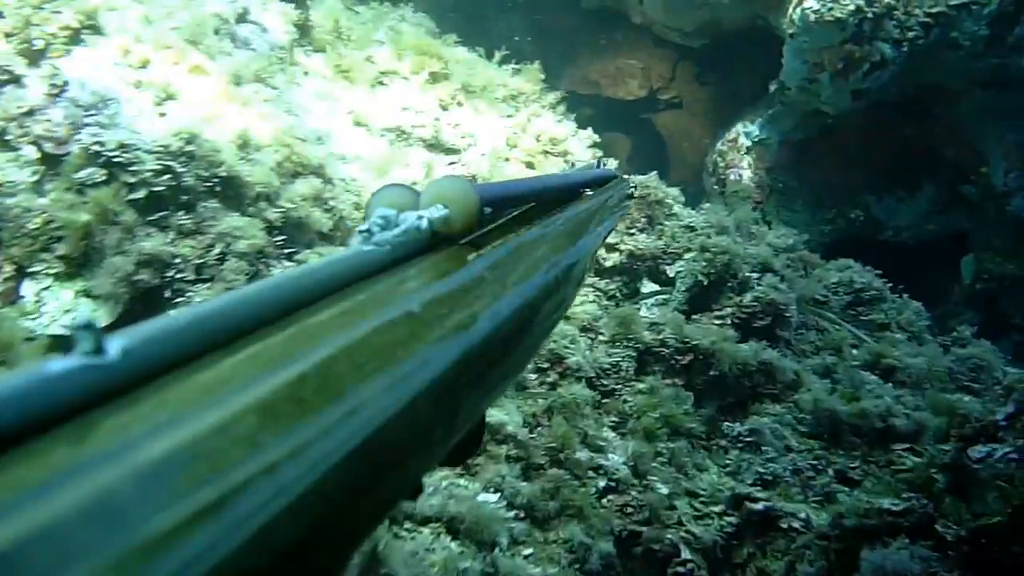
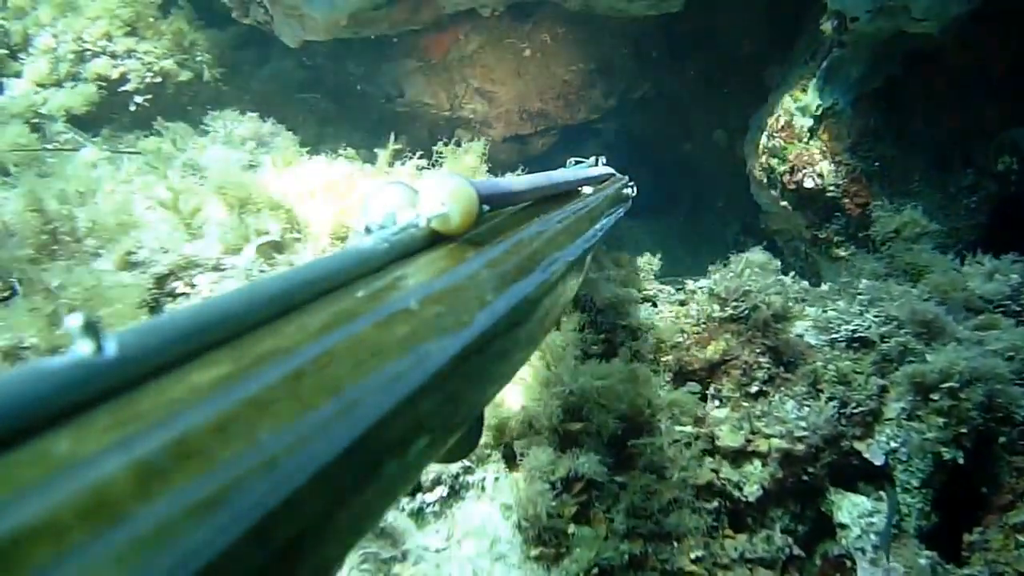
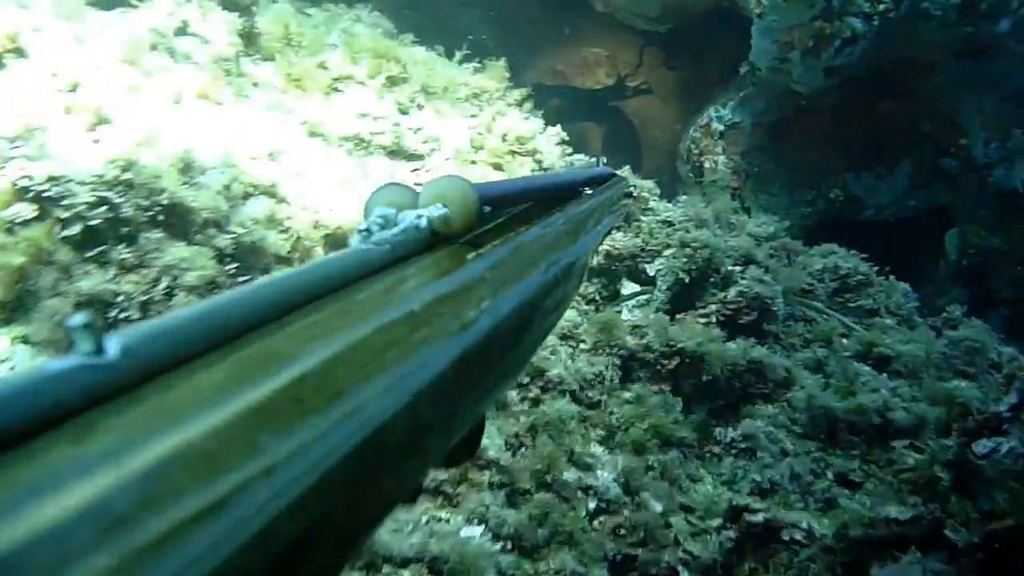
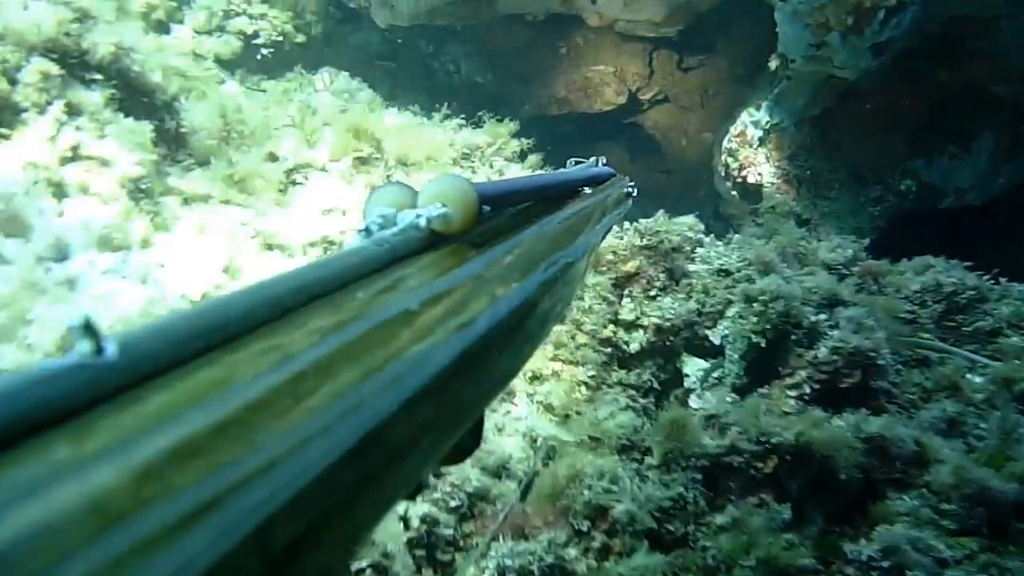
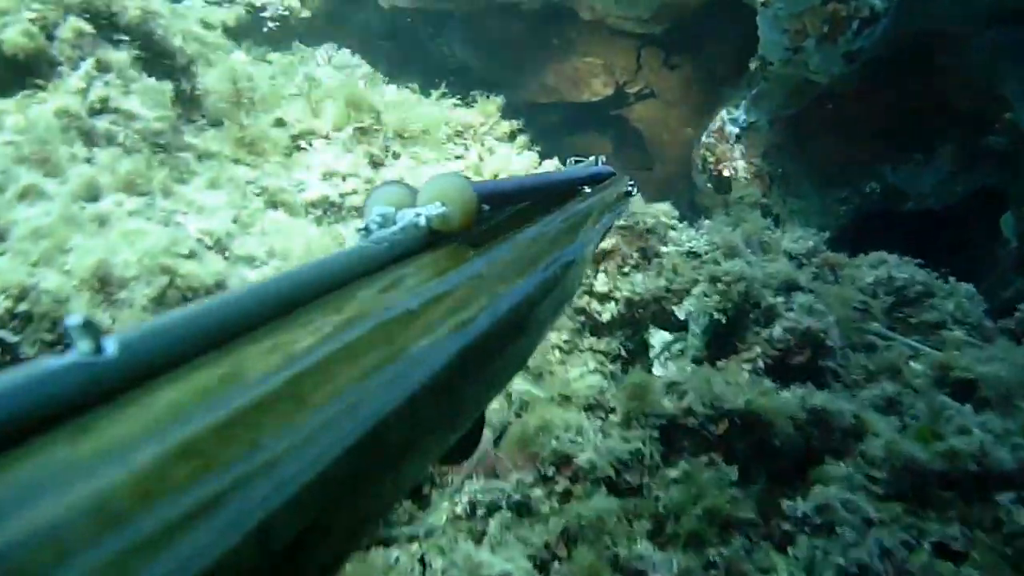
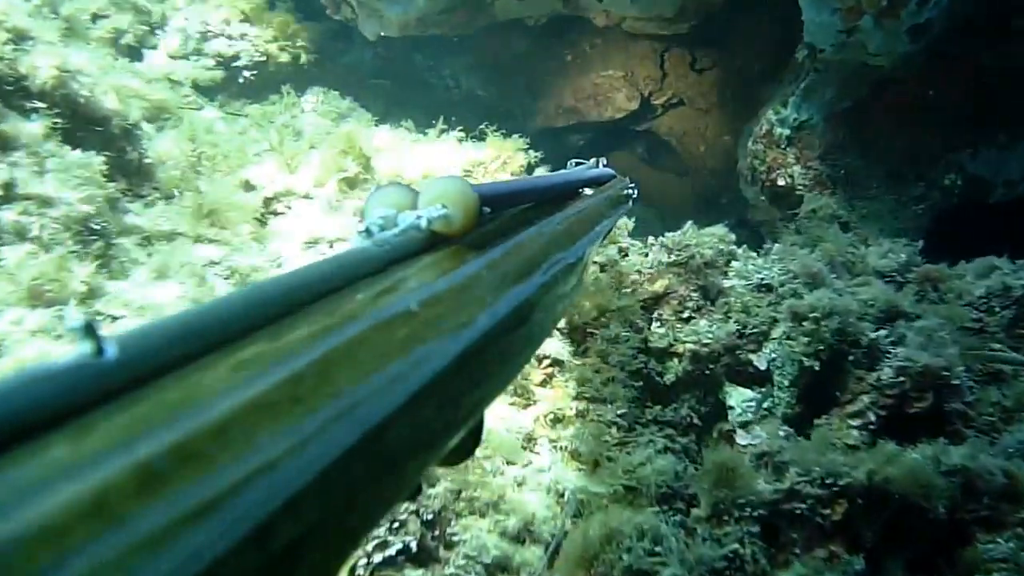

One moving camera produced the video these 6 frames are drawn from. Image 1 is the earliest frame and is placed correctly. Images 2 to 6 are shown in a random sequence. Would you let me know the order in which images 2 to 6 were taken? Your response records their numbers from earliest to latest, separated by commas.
3, 5, 4, 6, 2
